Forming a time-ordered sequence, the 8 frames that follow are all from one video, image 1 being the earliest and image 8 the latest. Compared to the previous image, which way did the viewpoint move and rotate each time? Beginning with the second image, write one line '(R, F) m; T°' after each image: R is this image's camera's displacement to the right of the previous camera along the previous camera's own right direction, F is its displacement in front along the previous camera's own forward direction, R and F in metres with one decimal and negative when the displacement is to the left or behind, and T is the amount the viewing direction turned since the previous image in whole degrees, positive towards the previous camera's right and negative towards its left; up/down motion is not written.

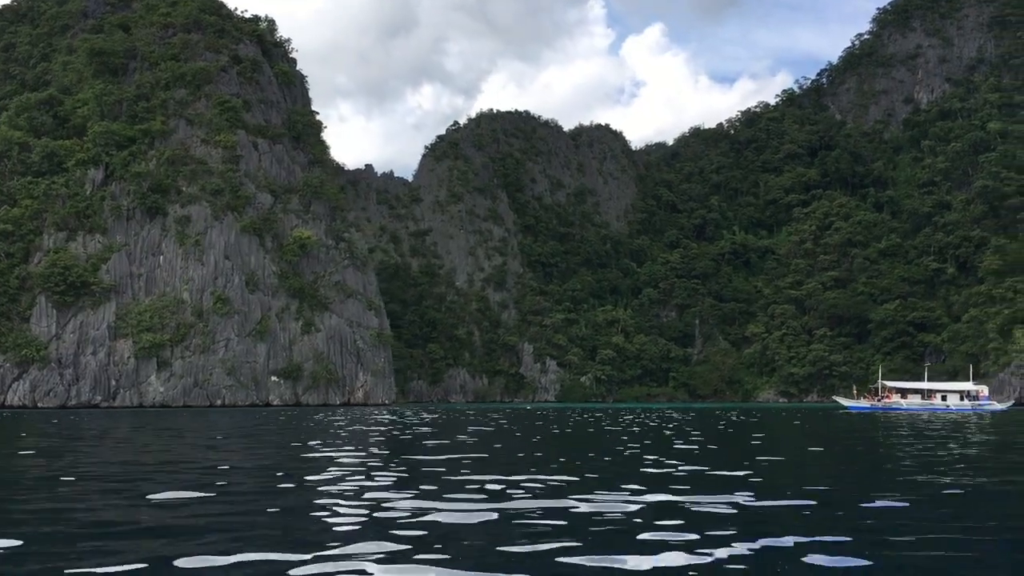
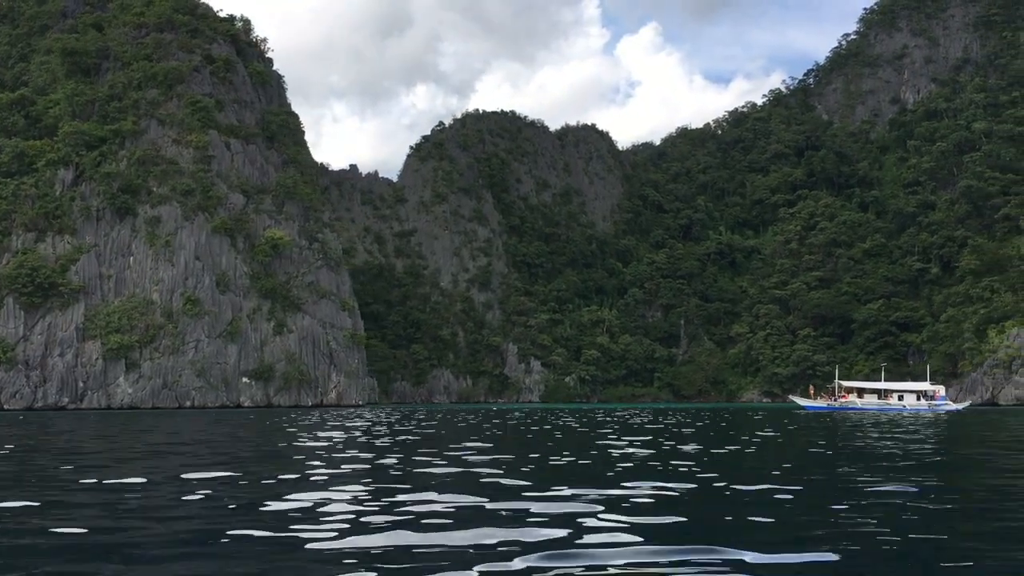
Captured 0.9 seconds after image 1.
(+1.8, +0.3) m; 0°
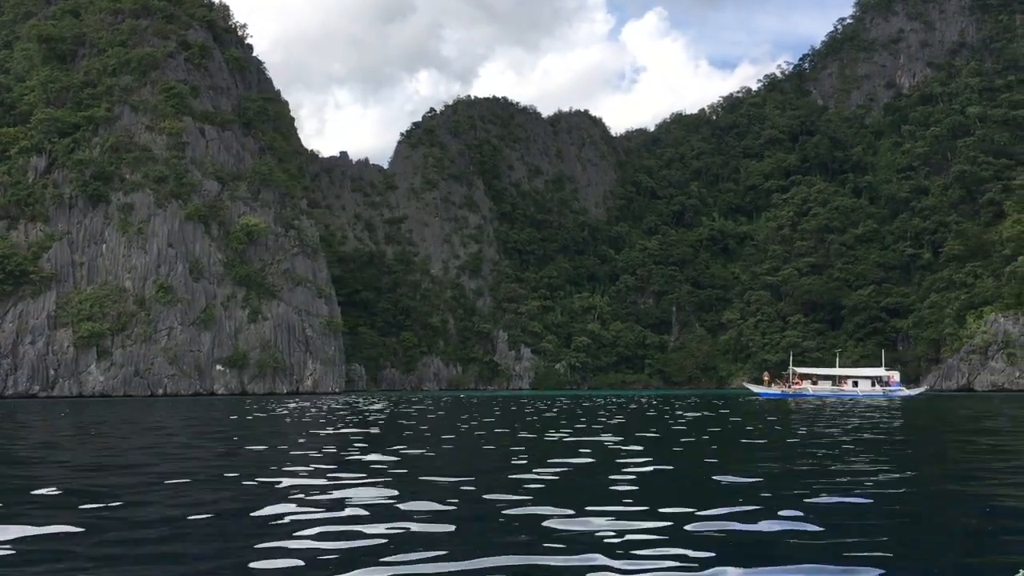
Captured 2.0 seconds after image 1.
(+2.3, +0.3) m; 0°
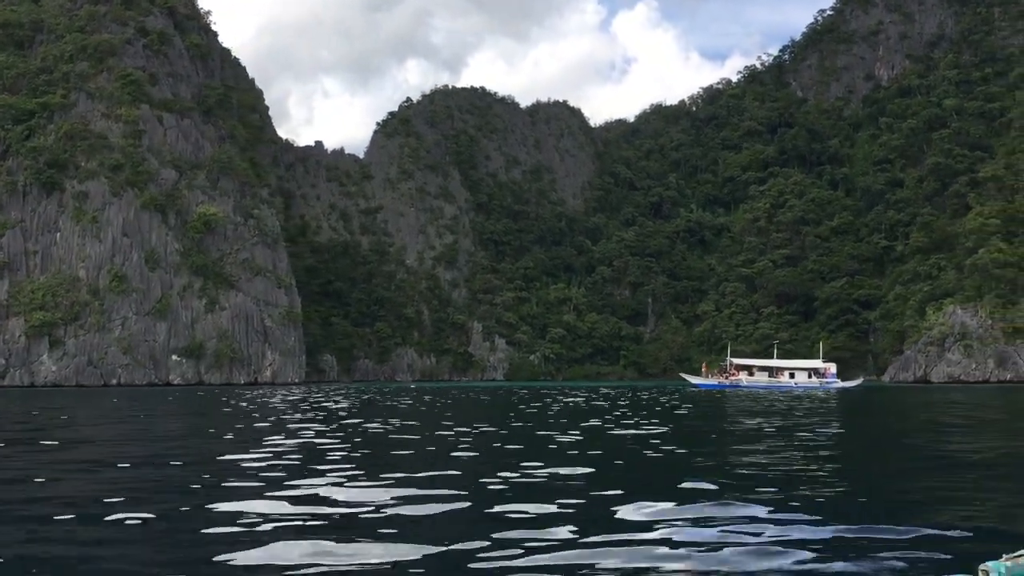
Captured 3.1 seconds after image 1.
(+2.4, +0.3) m; +1°
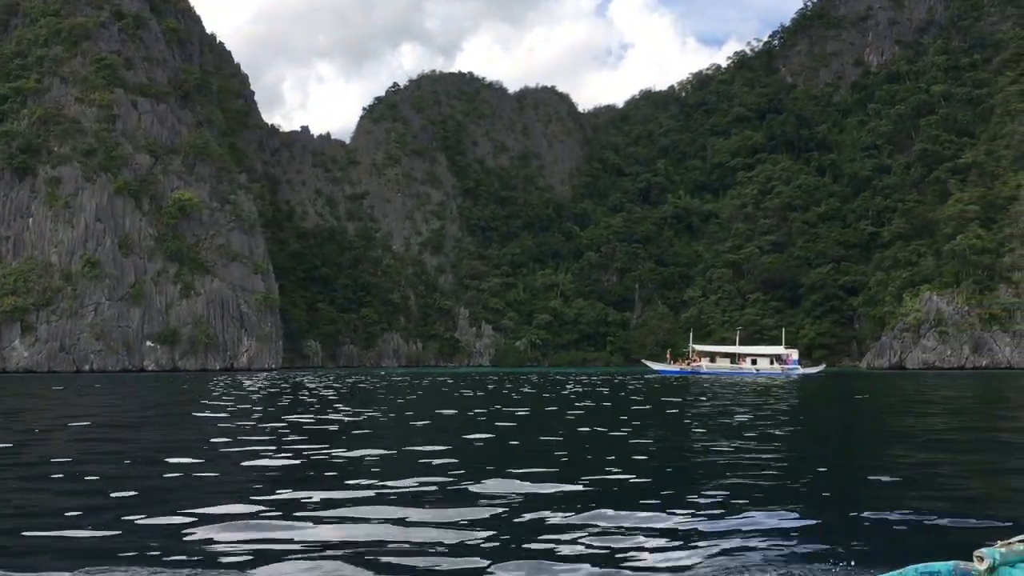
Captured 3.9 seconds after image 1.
(+1.5, +0.2) m; 0°
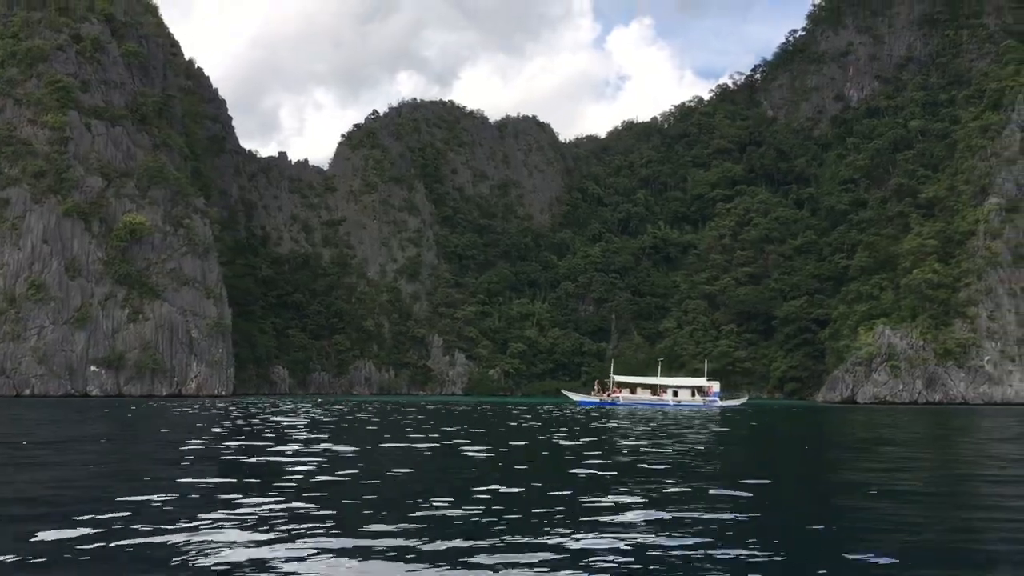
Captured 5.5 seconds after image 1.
(+3.4, +0.6) m; 0°
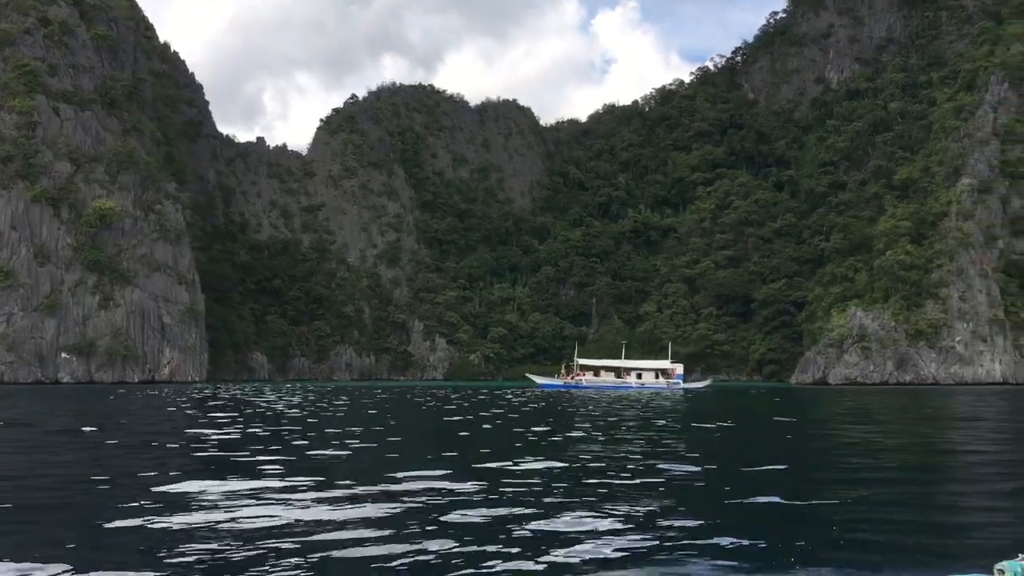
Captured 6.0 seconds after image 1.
(+1.0, +0.1) m; +1°
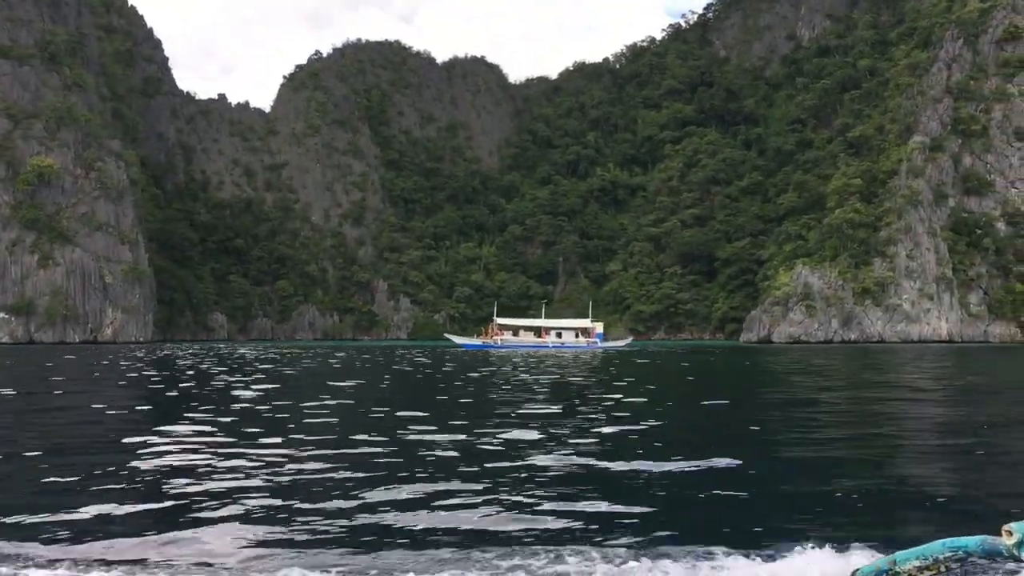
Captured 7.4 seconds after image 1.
(+2.8, +0.4) m; +1°
